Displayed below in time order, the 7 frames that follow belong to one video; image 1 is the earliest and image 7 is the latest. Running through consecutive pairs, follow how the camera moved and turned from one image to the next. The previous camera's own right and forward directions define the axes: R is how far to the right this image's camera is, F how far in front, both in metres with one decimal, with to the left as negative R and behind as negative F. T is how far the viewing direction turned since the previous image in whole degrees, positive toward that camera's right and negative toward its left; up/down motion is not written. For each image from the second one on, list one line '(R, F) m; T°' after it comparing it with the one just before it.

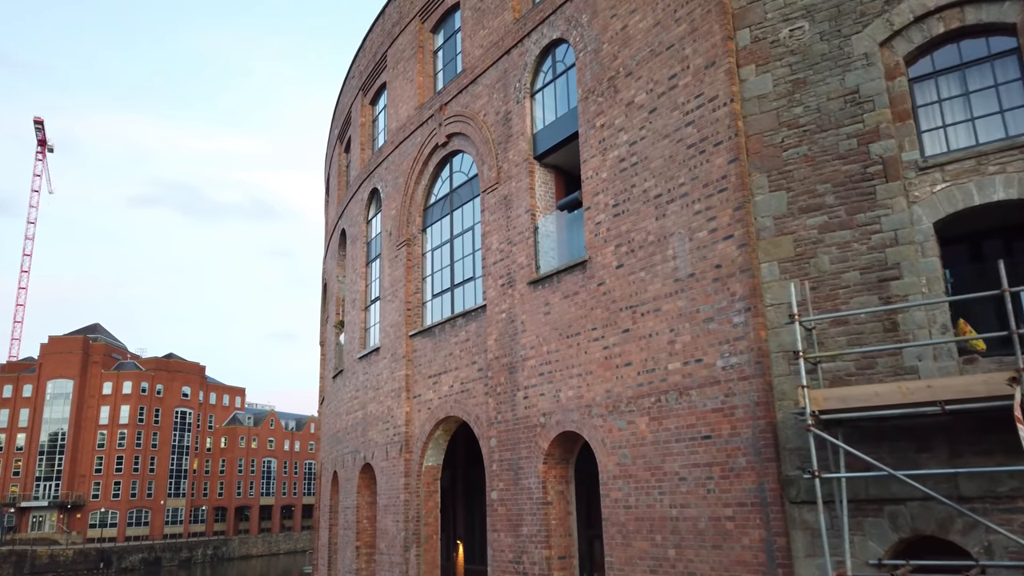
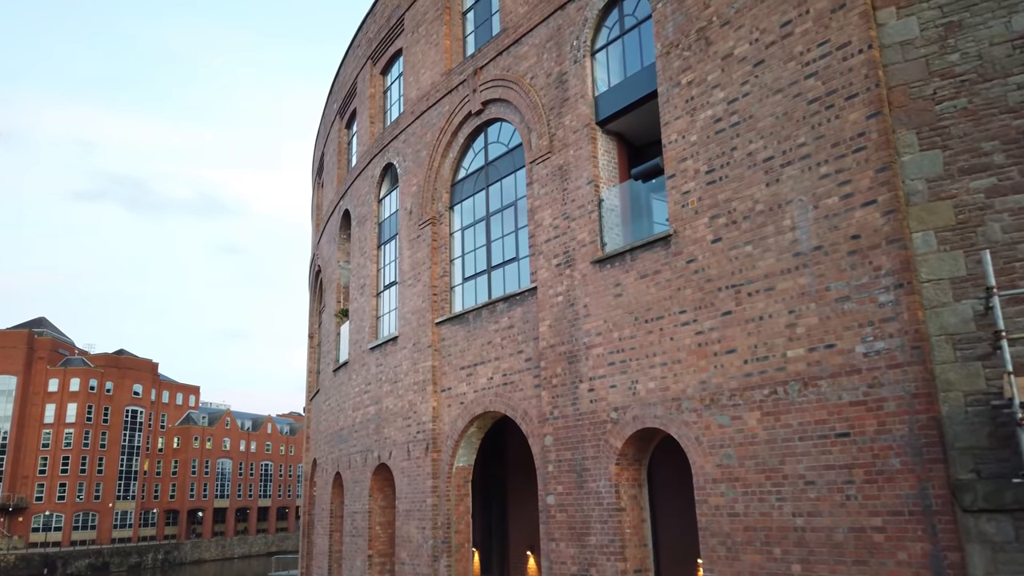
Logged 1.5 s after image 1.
(-1.3, +1.3) m; +3°
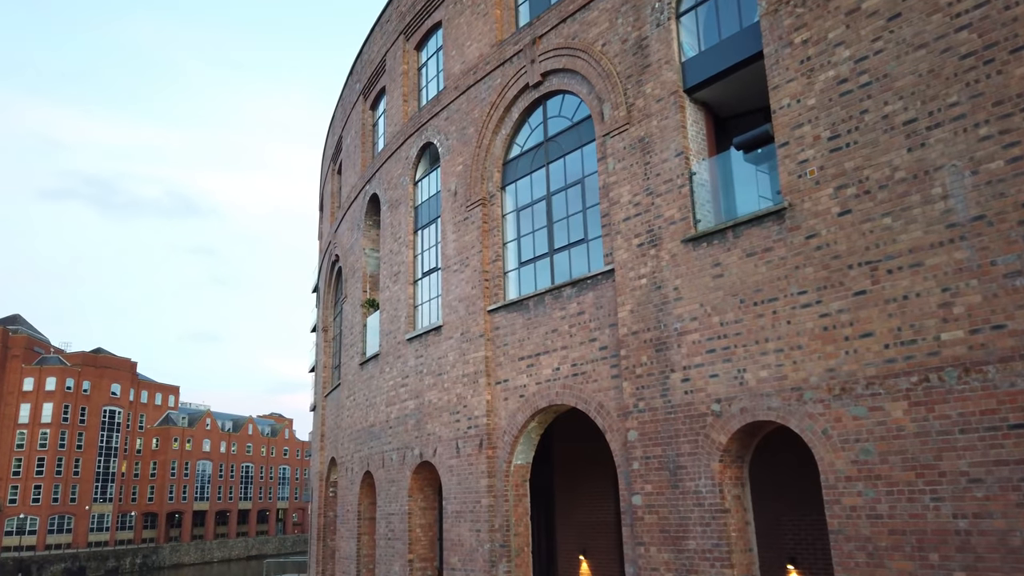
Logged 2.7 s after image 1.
(-1.2, +0.9) m; +2°
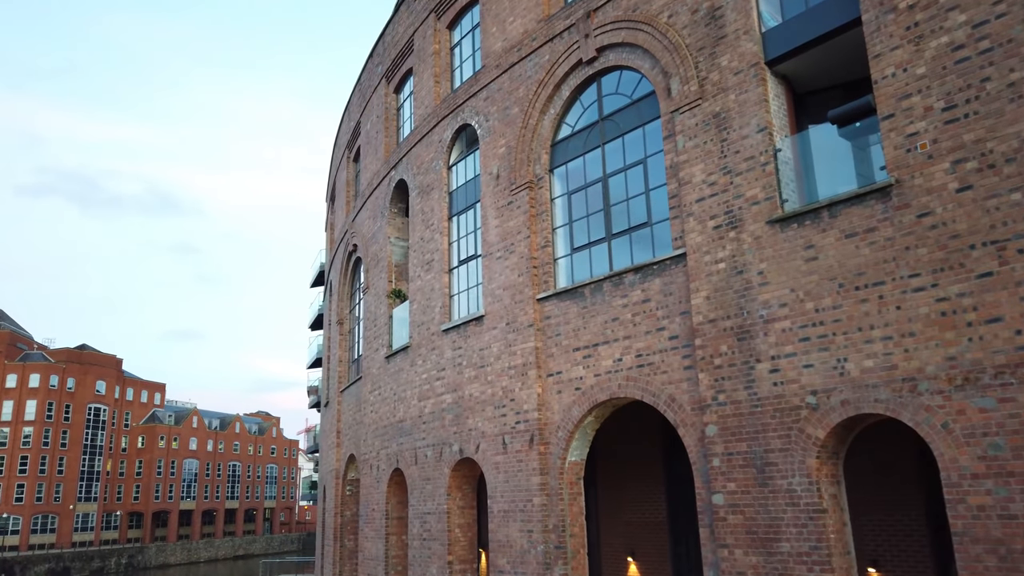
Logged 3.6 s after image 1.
(-1.0, +0.7) m; +1°
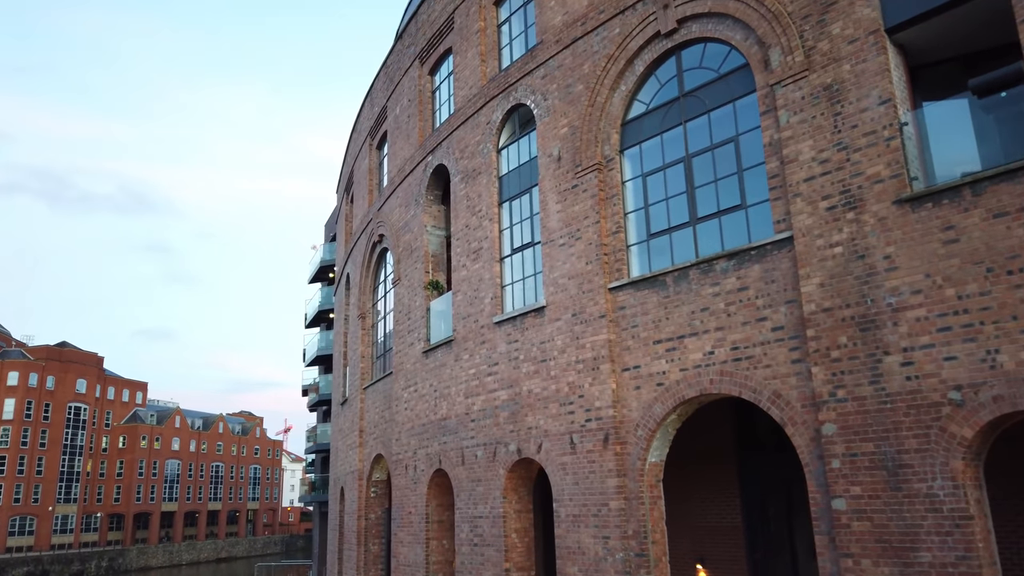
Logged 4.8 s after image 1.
(-1.2, +0.8) m; +1°
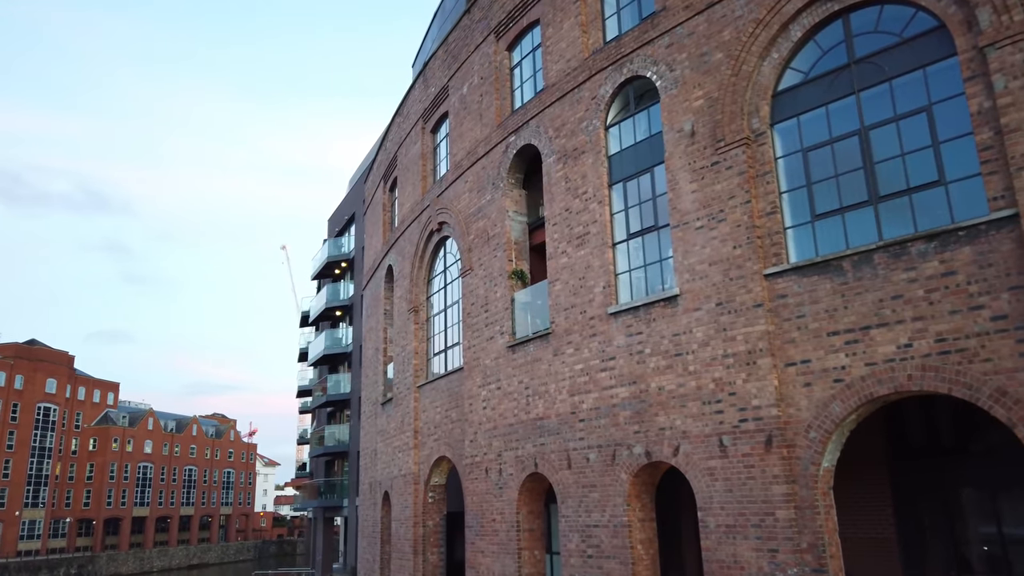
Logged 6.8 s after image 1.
(-2.2, +1.2) m; +2°
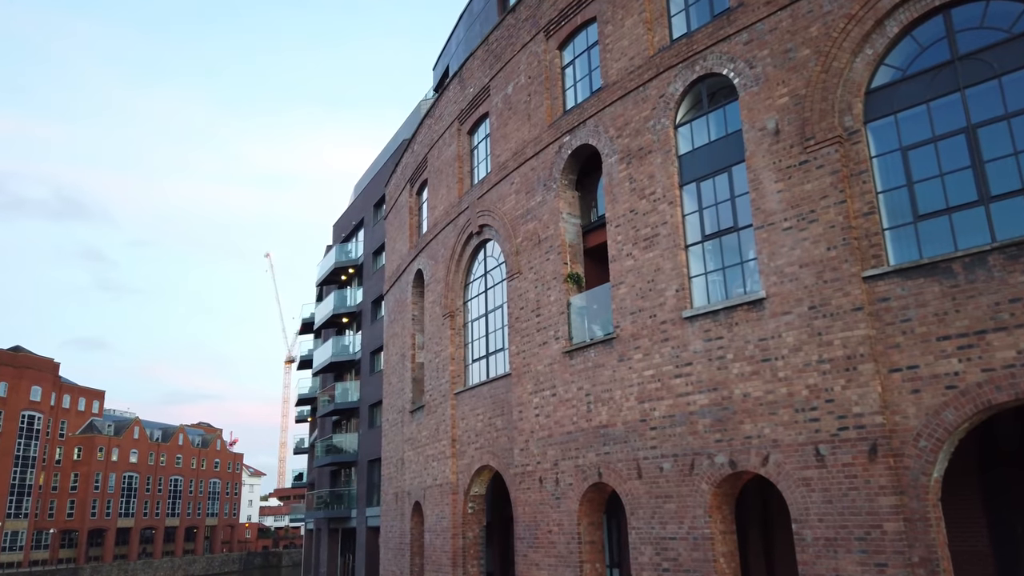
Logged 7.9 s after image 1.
(-1.2, +0.5) m; +1°
